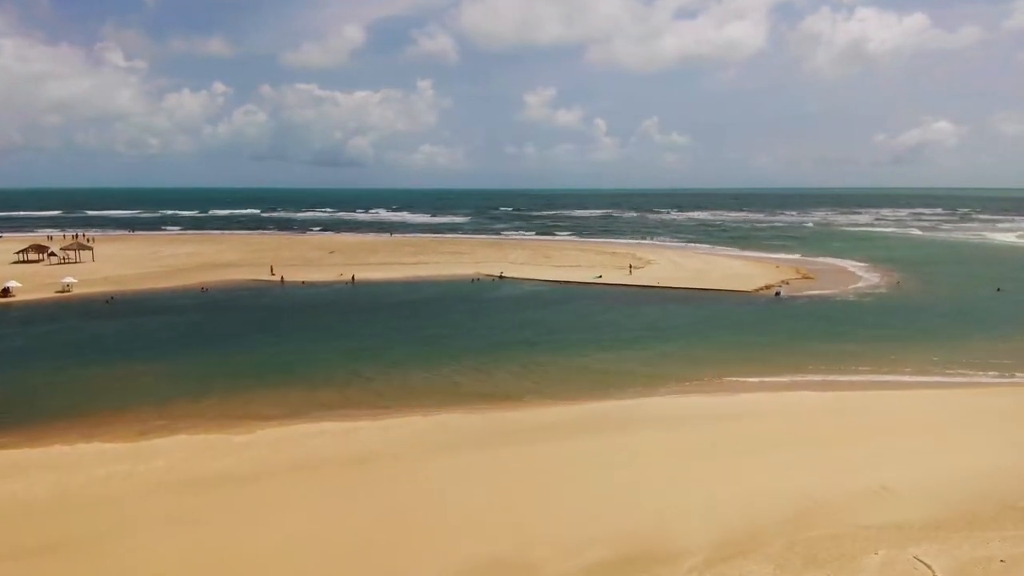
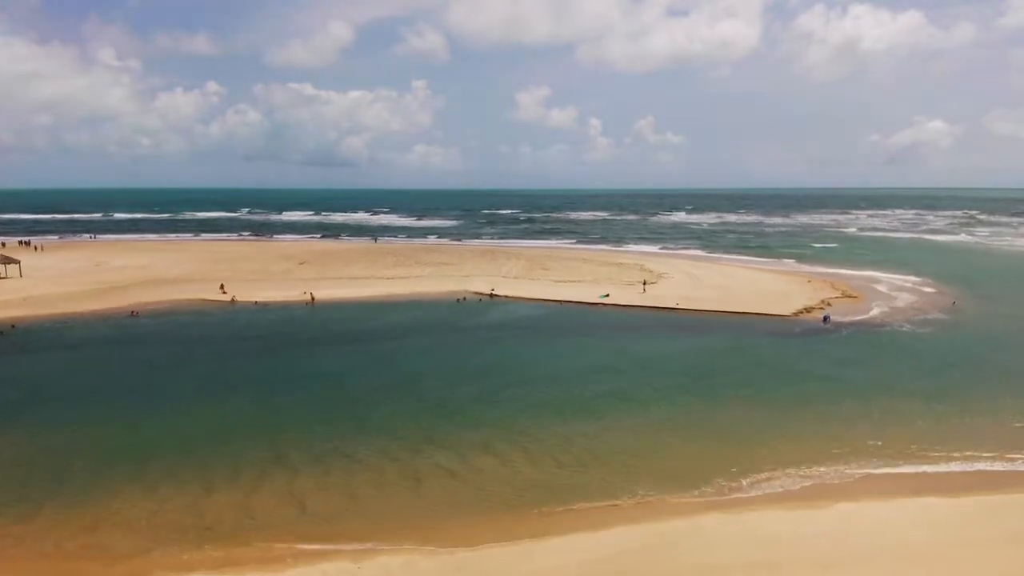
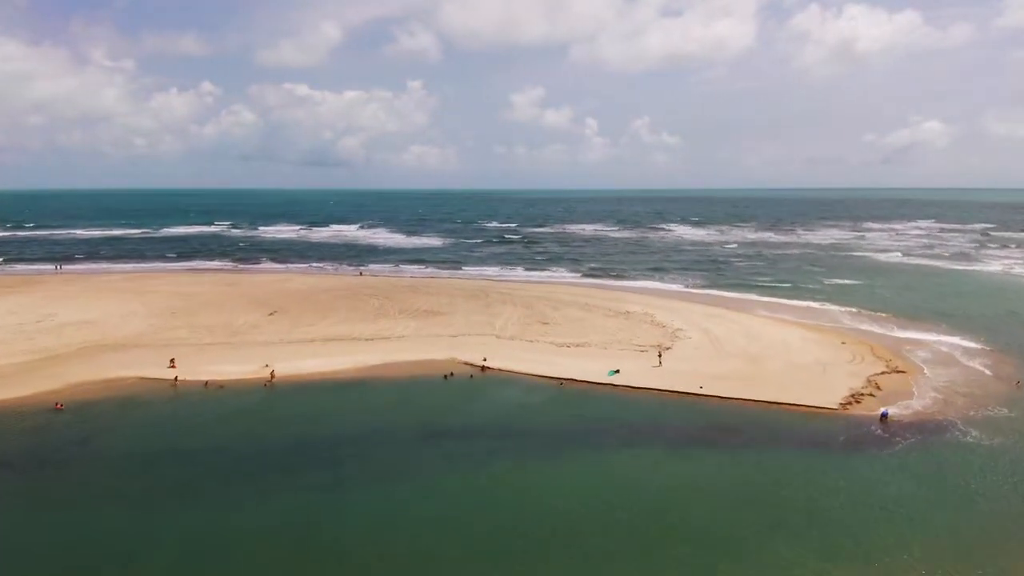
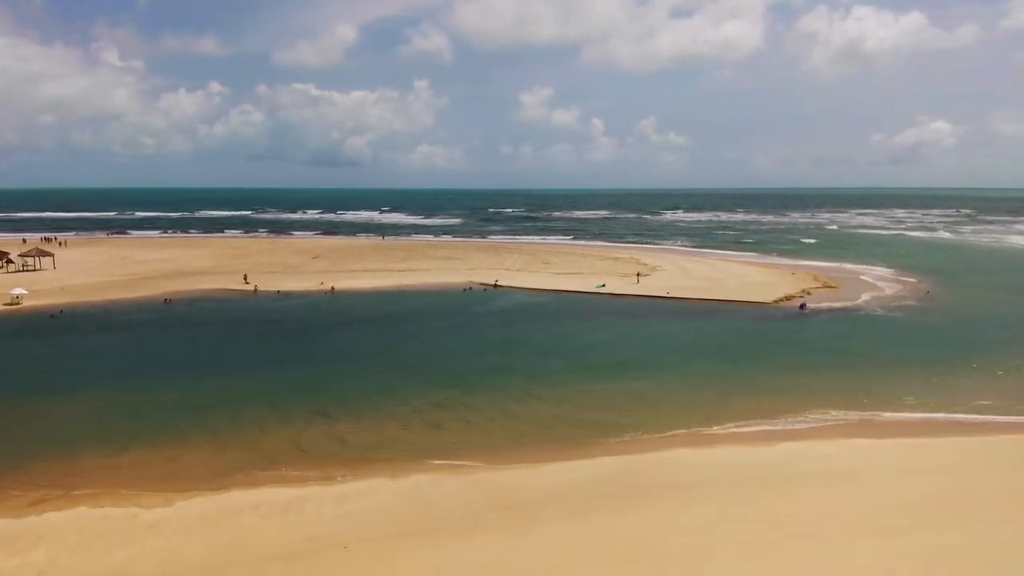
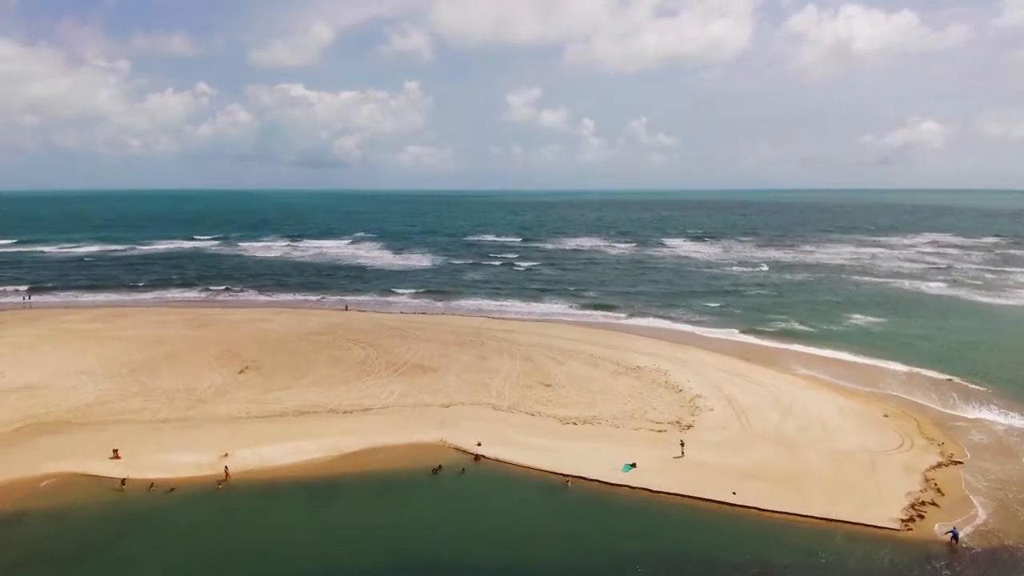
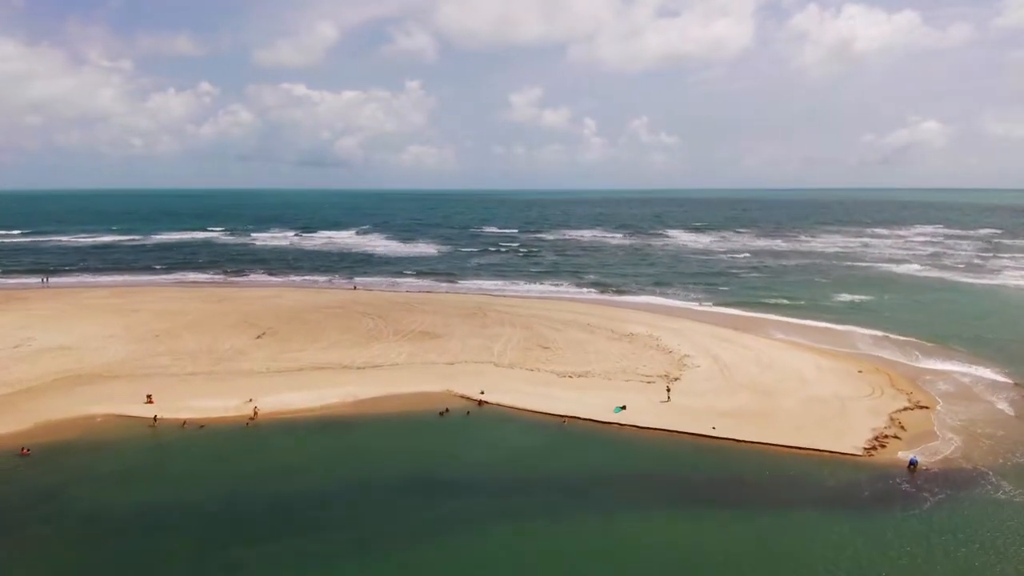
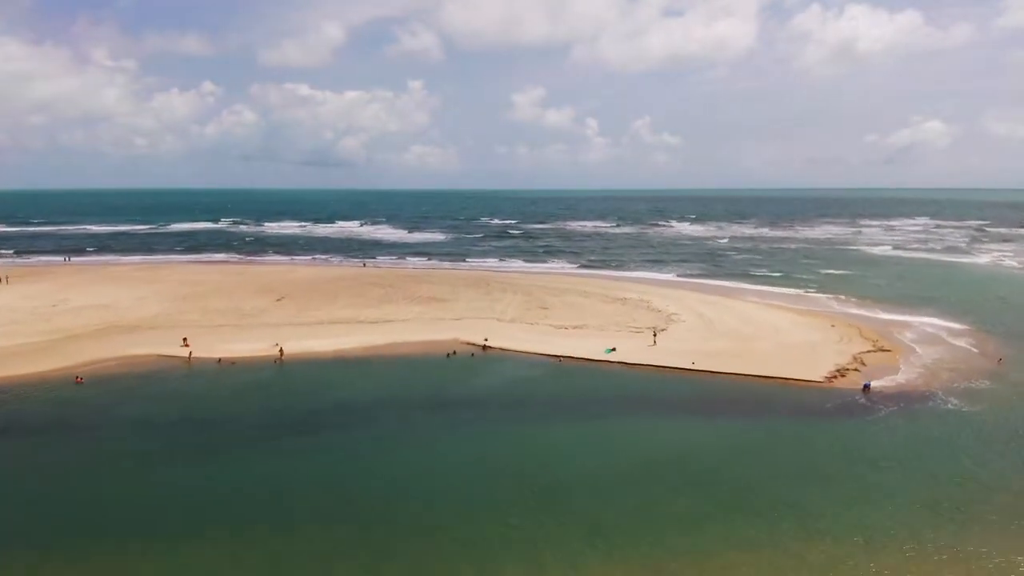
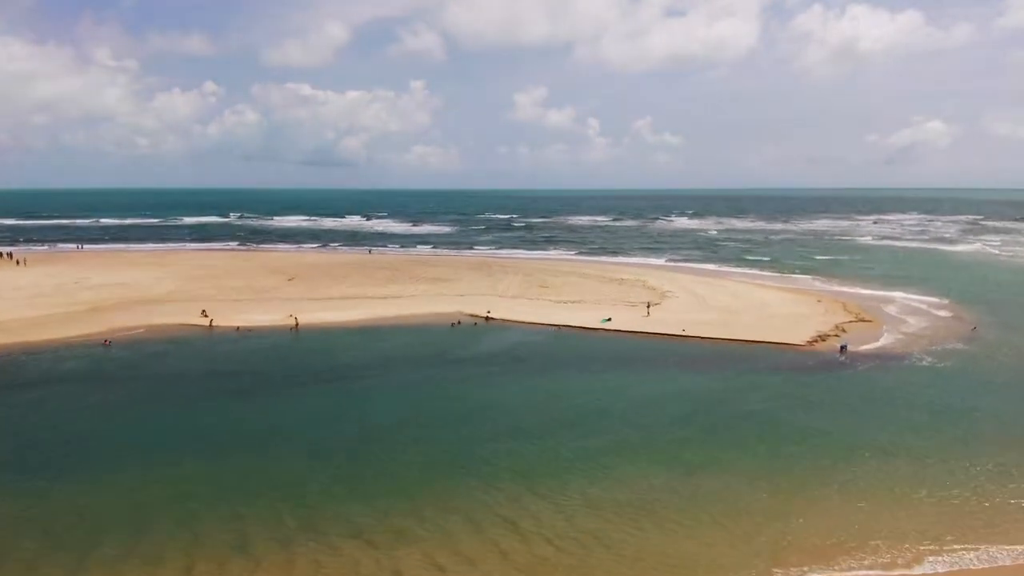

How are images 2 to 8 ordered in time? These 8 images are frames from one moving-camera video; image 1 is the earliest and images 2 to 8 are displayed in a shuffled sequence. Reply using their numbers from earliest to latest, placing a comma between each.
4, 2, 8, 7, 3, 6, 5
